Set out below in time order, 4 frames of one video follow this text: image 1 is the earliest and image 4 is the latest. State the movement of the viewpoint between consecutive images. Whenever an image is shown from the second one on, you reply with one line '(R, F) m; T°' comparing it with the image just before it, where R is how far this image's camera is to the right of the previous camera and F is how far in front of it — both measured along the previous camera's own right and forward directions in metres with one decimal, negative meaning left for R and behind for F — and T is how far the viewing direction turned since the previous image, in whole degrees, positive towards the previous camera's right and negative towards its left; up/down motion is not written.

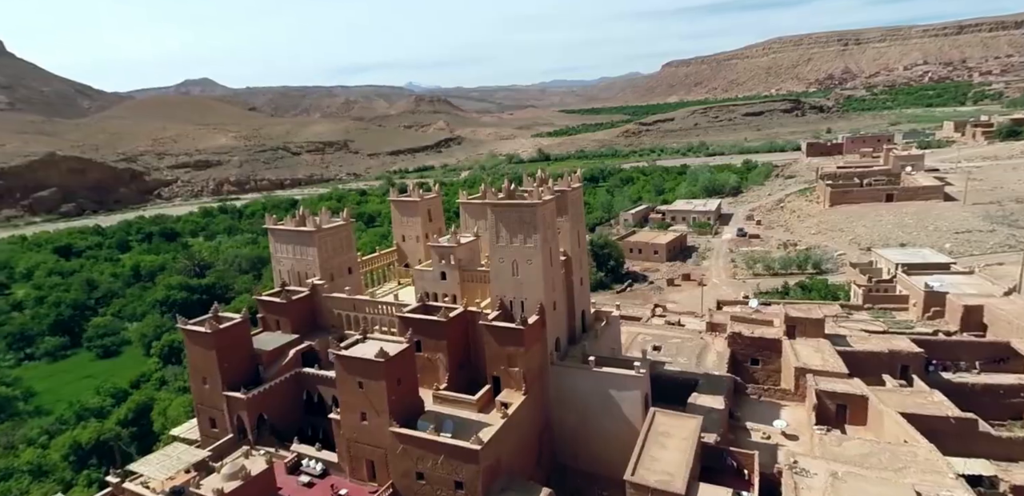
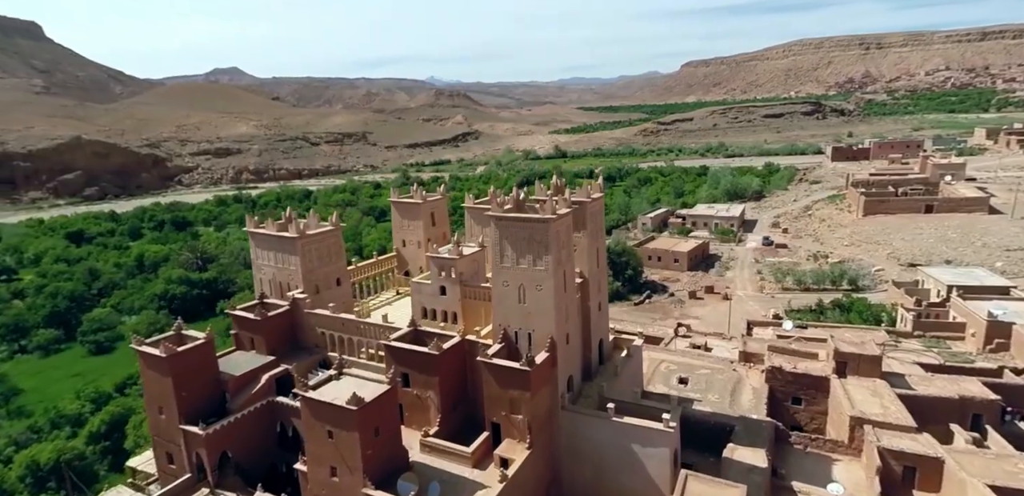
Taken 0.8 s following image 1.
(+0.1, +2.1) m; -1°
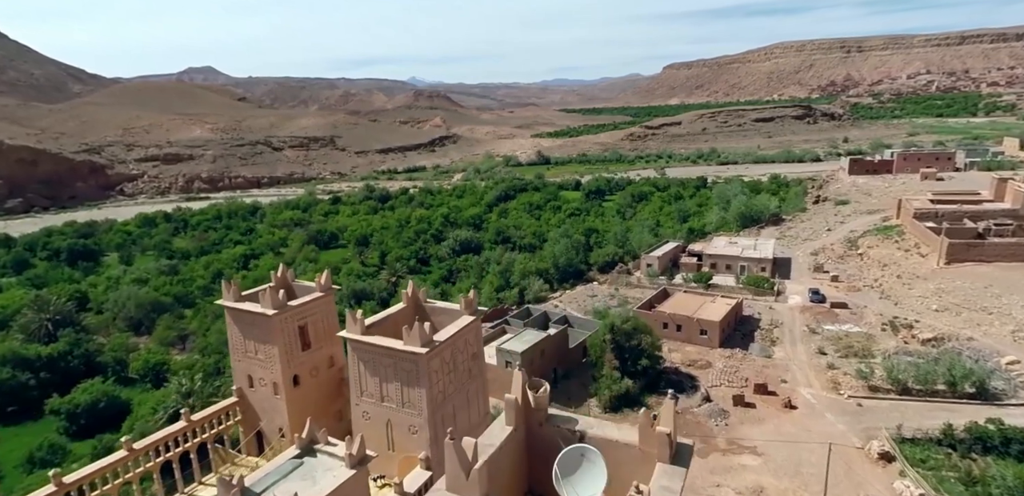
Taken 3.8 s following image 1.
(+0.8, +9.6) m; +2°
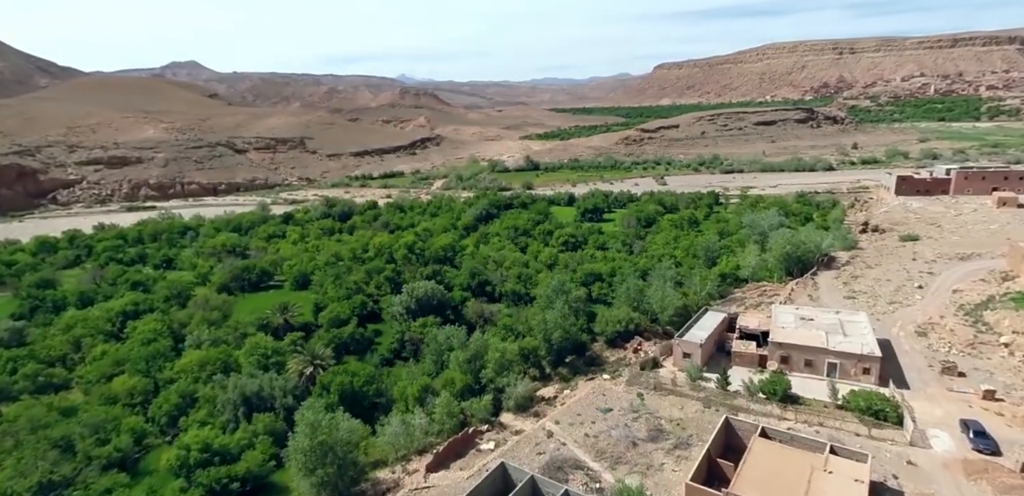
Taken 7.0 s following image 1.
(+0.6, +11.2) m; +1°
